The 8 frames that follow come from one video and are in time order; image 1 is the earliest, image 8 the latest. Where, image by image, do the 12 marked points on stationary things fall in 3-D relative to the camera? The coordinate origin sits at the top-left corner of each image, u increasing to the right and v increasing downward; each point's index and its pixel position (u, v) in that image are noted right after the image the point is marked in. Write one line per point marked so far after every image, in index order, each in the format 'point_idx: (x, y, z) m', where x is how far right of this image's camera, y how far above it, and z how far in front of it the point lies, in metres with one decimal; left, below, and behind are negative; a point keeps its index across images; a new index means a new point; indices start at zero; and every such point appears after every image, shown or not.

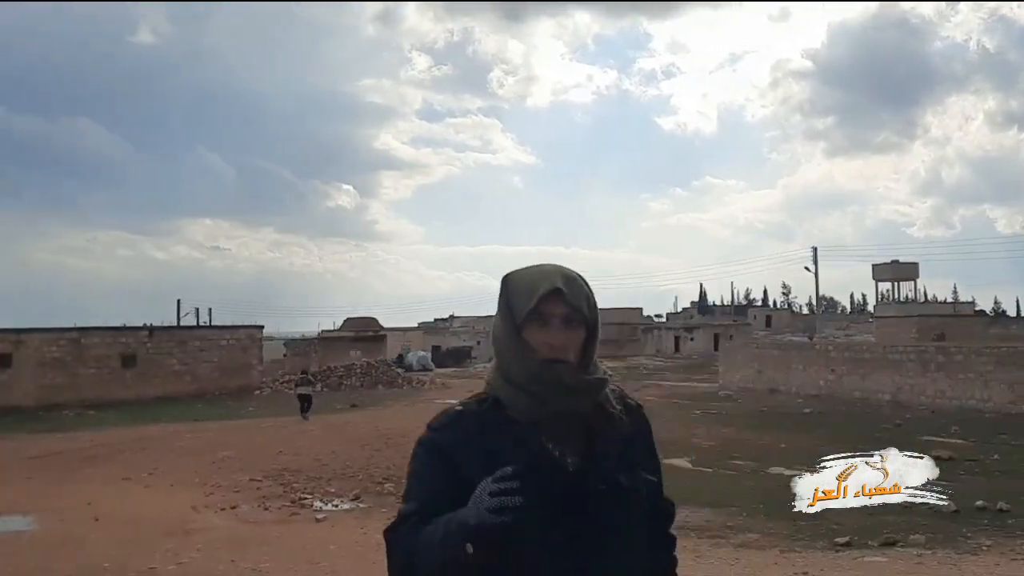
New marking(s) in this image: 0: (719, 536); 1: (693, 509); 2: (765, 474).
0: (+2.0, -2.4, +7.6) m
1: (+2.0, -2.5, +9.0) m
2: (+3.6, -2.7, +11.5) m
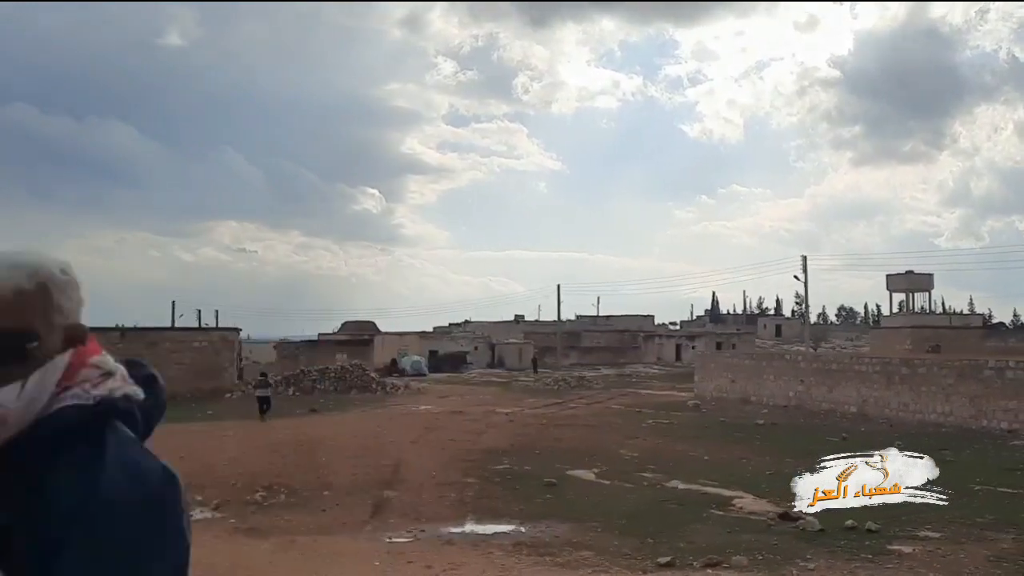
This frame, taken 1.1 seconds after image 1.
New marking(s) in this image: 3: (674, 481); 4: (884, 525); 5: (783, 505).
0: (+0.3, -2.4, +7.3) m
1: (+0.4, -2.6, +8.6) m
2: (+2.1, -2.8, +11.2) m
3: (+2.4, -2.8, +11.7) m
4: (+3.9, -2.5, +8.5) m
5: (+3.3, -2.7, +9.7) m
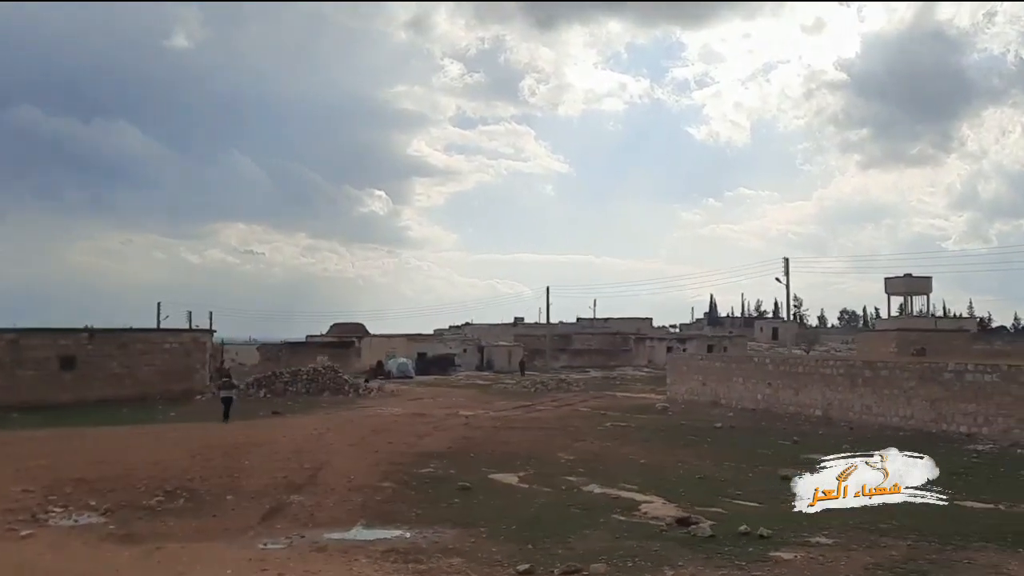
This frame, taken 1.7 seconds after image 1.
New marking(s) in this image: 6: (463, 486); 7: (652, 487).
0: (-0.9, -2.4, +7.1) m
1: (-0.8, -2.6, +8.4) m
2: (+0.9, -2.8, +10.9) m
3: (+1.2, -2.8, +11.5) m
4: (+2.7, -2.5, +8.3) m
5: (+2.1, -2.7, +9.5) m
6: (-0.7, -2.8, +11.1) m
7: (+2.0, -2.8, +11.3) m
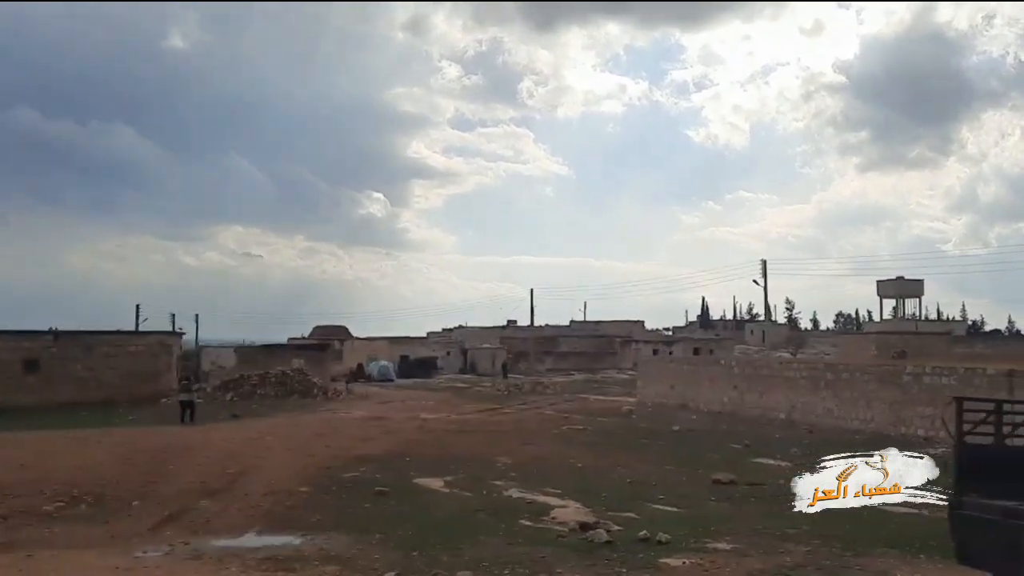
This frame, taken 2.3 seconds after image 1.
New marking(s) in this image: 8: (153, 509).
0: (-1.9, -2.4, +6.9) m
1: (-1.8, -2.6, +8.2) m
2: (-0.2, -2.8, +10.7) m
3: (+0.1, -2.9, +11.3) m
4: (+1.7, -2.5, +8.1) m
5: (+1.0, -2.7, +9.3) m
6: (-1.8, -2.8, +10.8) m
7: (+0.9, -2.8, +11.1) m
8: (-4.4, -2.7, +9.6) m
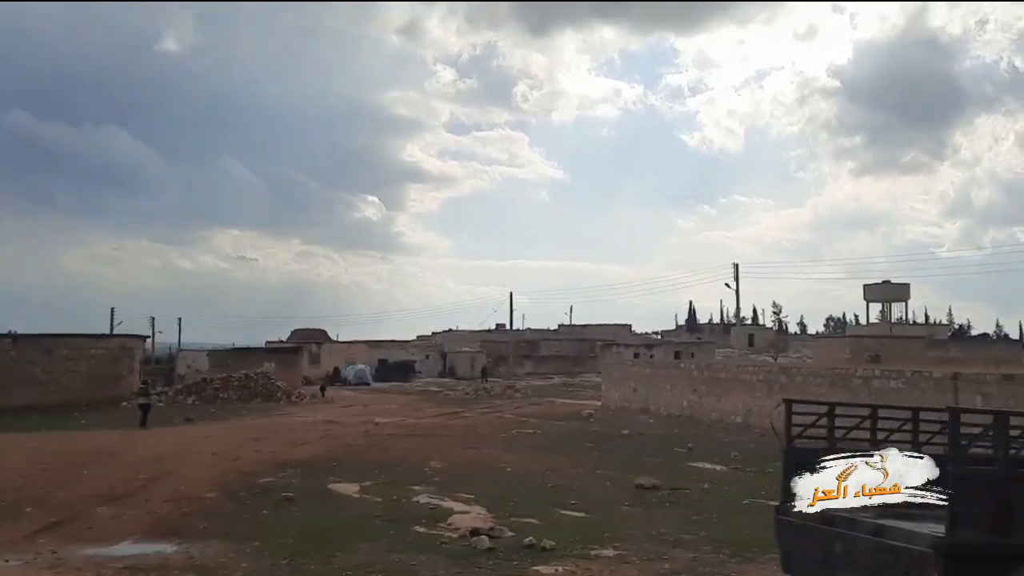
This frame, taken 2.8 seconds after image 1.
0: (-3.1, -2.4, +6.6) m
1: (-3.0, -2.6, +8.0) m
2: (-1.4, -2.8, +10.5) m
3: (-1.1, -2.9, +11.1) m
4: (+0.5, -2.6, +7.9) m
5: (-0.2, -2.7, +9.1) m
6: (-3.0, -2.8, +10.6) m
7: (-0.3, -2.9, +10.9) m
8: (-5.5, -2.7, +9.3) m
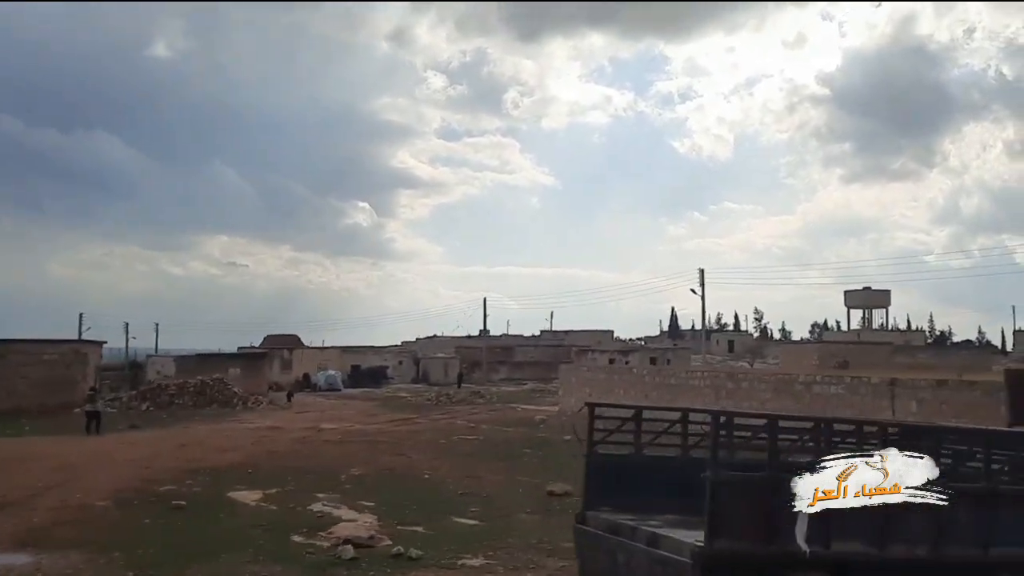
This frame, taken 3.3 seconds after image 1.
0: (-4.3, -2.4, +6.4) m
1: (-4.3, -2.6, +7.7) m
2: (-2.7, -2.9, +10.3) m
3: (-2.5, -2.9, +10.8) m
4: (-0.8, -2.6, +7.7) m
5: (-1.5, -2.7, +8.9) m
6: (-4.3, -2.8, +10.3) m
7: (-1.7, -2.9, +10.7) m
8: (-6.8, -2.7, +9.0) m
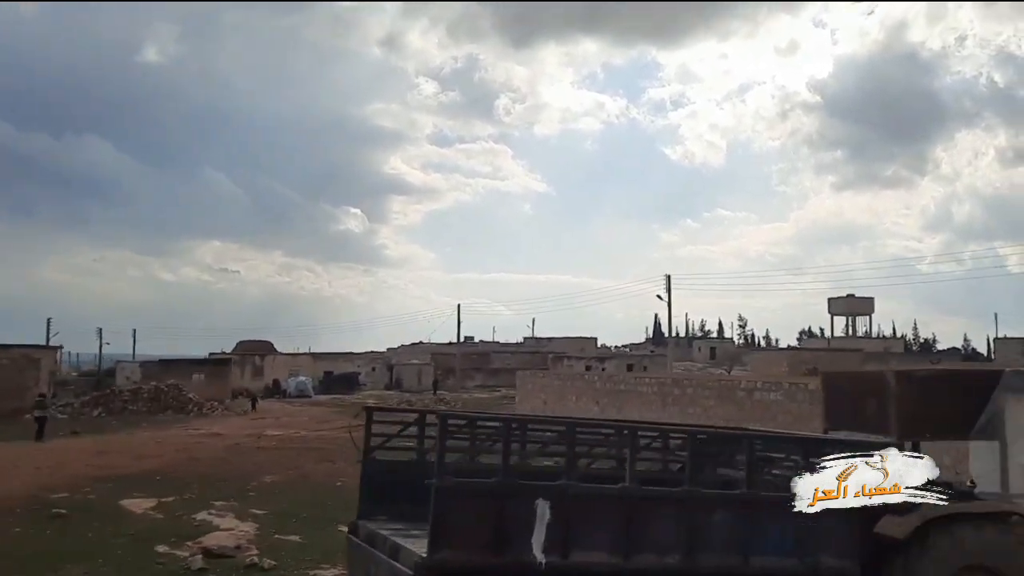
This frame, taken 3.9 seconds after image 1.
0: (-5.6, -2.4, +6.1) m
1: (-5.6, -2.6, +7.4) m
2: (-4.1, -2.9, +10.0) m
3: (-3.8, -3.0, +10.6) m
4: (-2.1, -2.6, +7.5) m
5: (-2.8, -2.7, +8.7) m
6: (-5.7, -2.8, +10.0) m
7: (-3.0, -2.9, +10.4) m
8: (-8.2, -2.7, +8.6) m
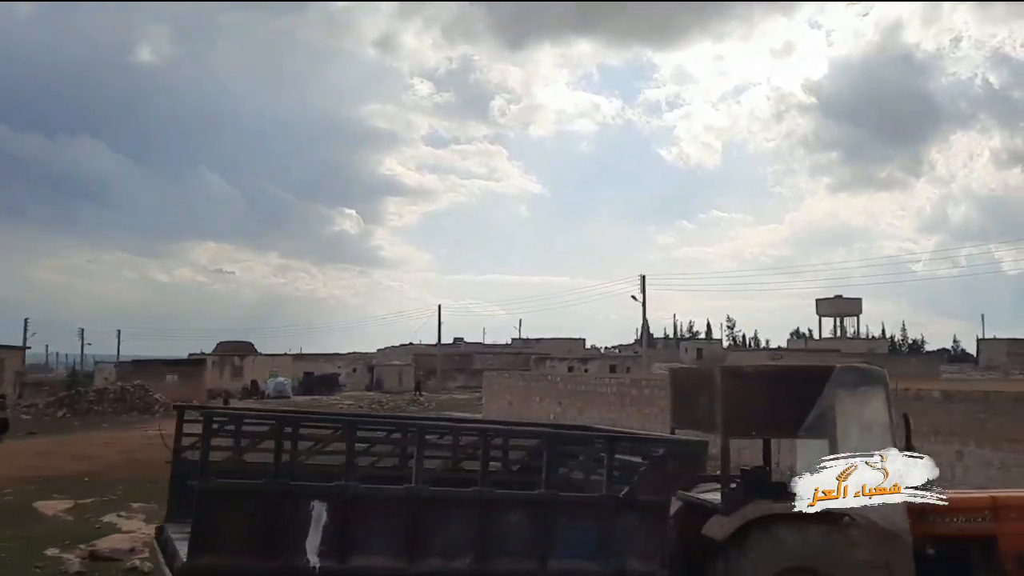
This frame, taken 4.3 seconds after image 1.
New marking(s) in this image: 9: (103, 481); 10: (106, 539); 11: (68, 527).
0: (-6.6, -2.4, +5.8) m
1: (-6.6, -2.5, +7.2) m
2: (-5.1, -2.9, +9.8) m
3: (-4.9, -2.9, +10.4) m
4: (-3.1, -2.6, +7.3) m
5: (-3.8, -2.7, +8.5) m
6: (-6.7, -2.8, +9.8) m
7: (-4.1, -2.9, +10.2) m
8: (-9.2, -2.7, +8.4) m
9: (-6.6, -3.1, +12.9) m
10: (-4.2, -2.6, +8.3) m
11: (-5.3, -2.8, +9.4) m
